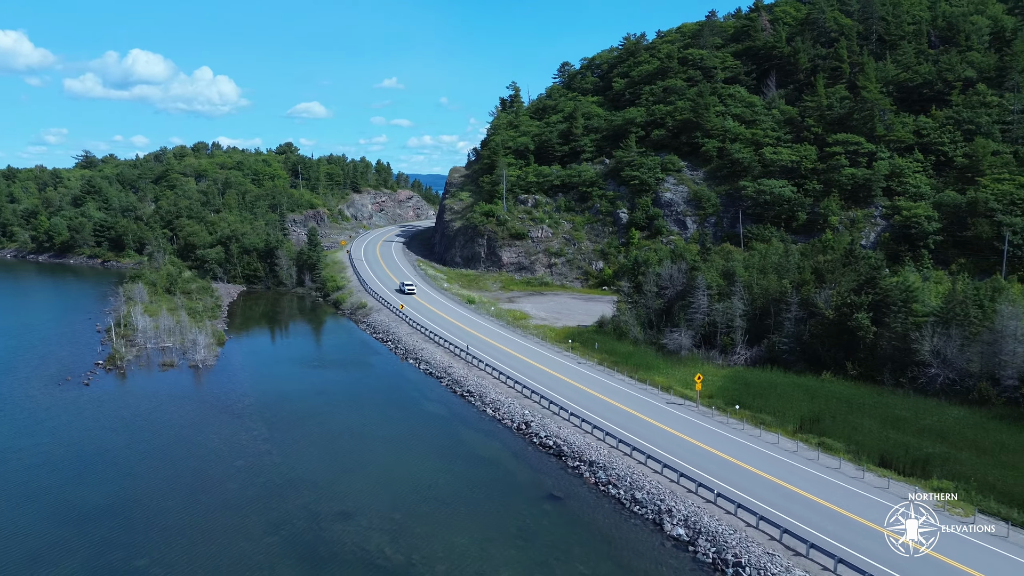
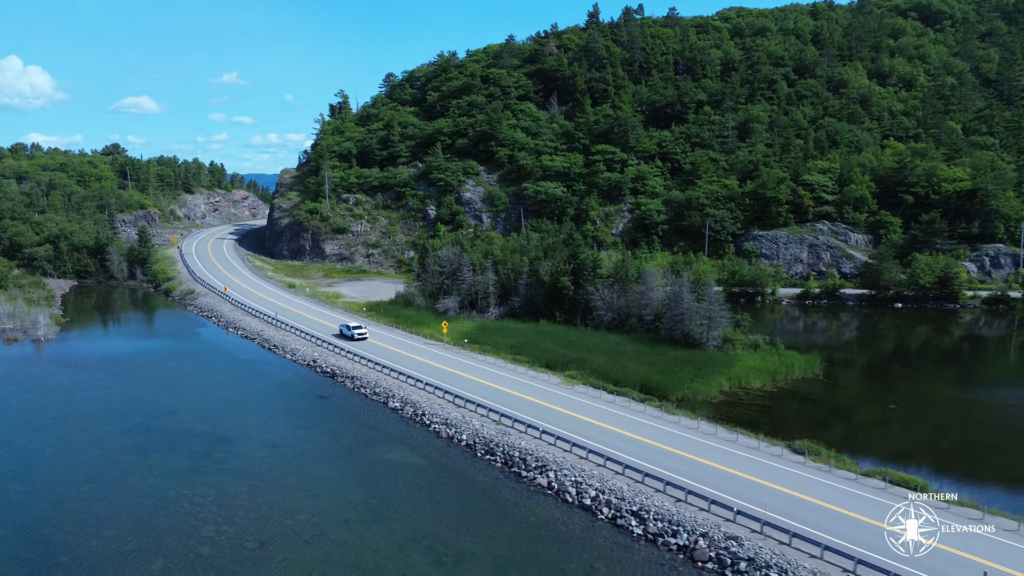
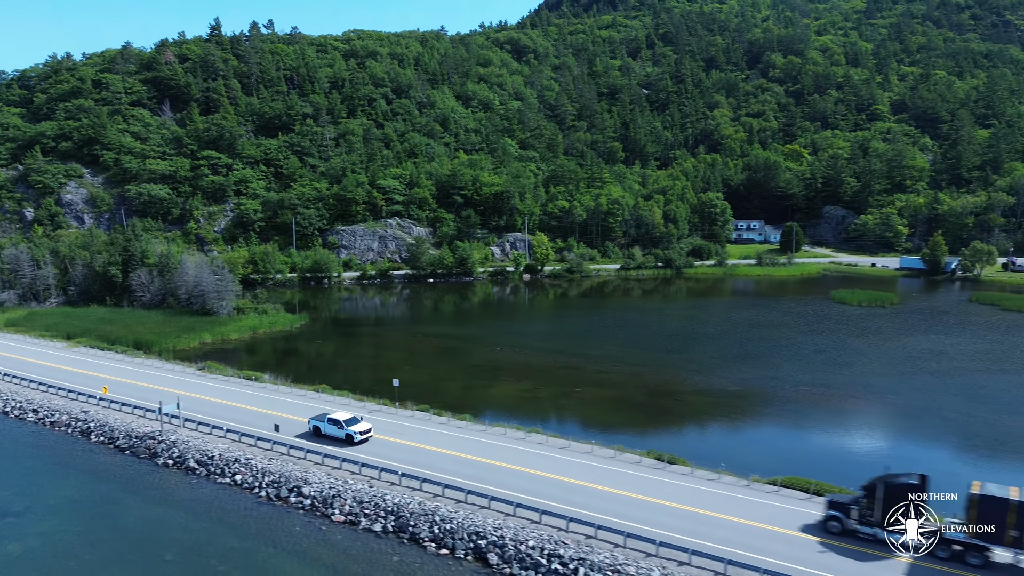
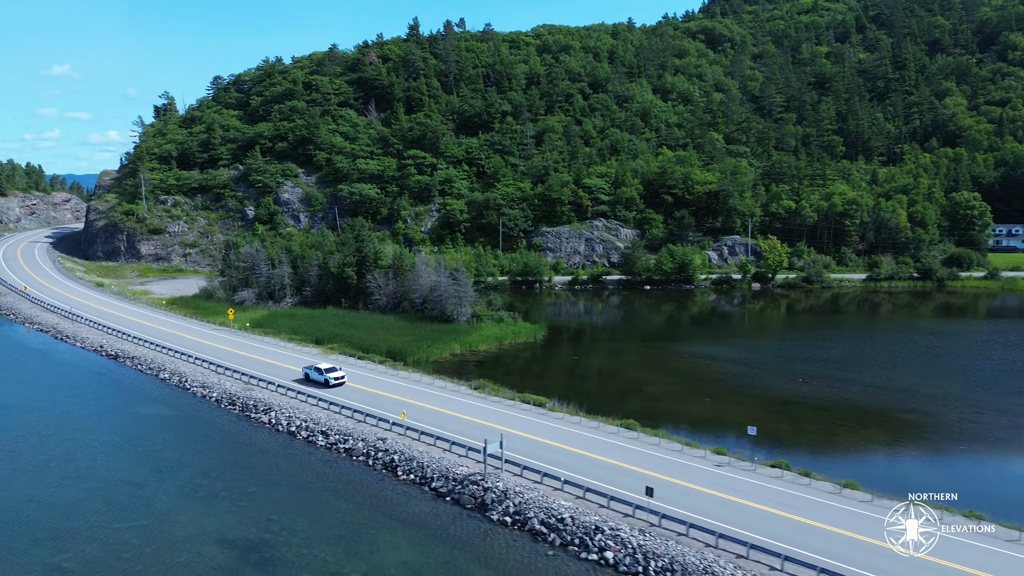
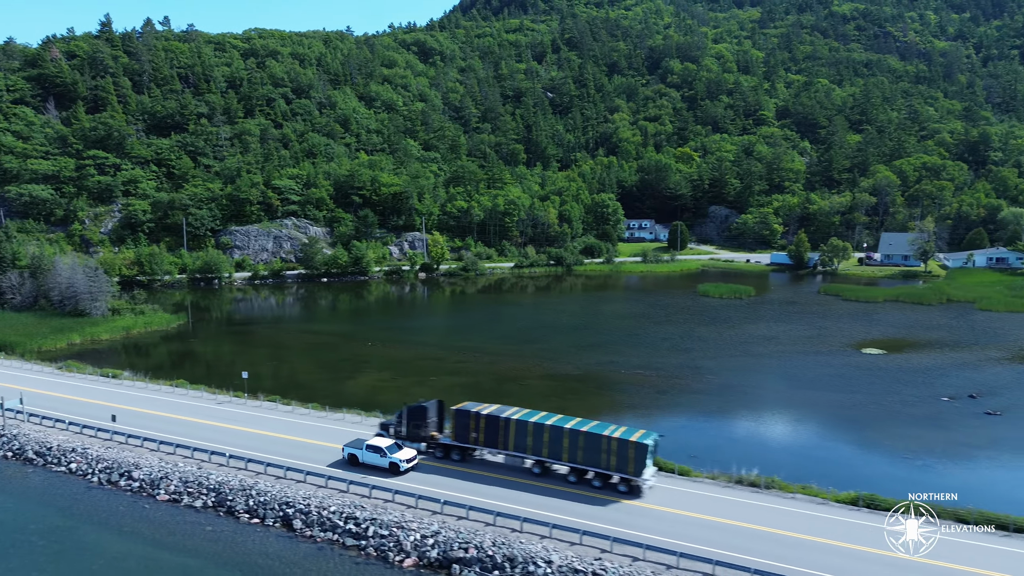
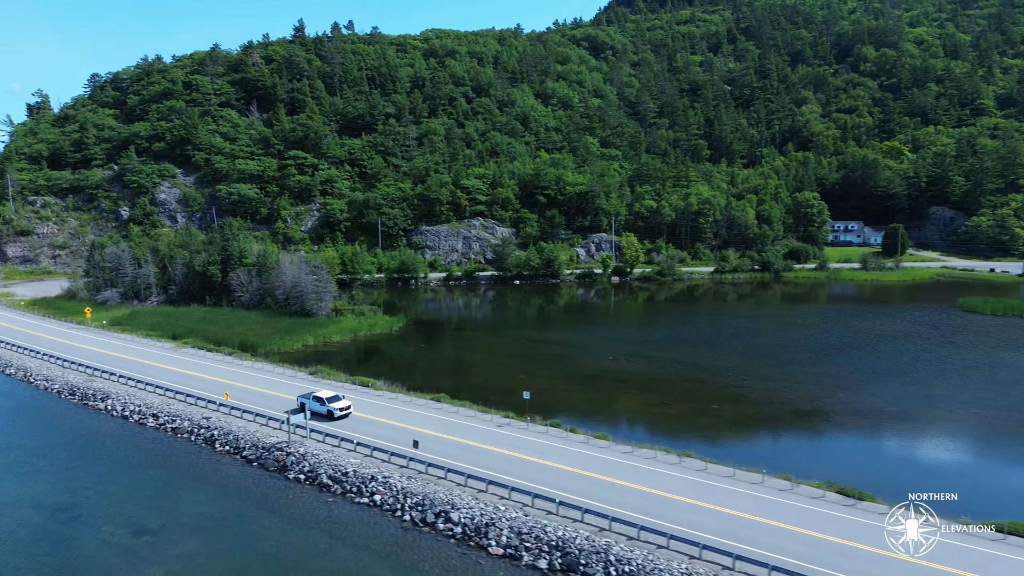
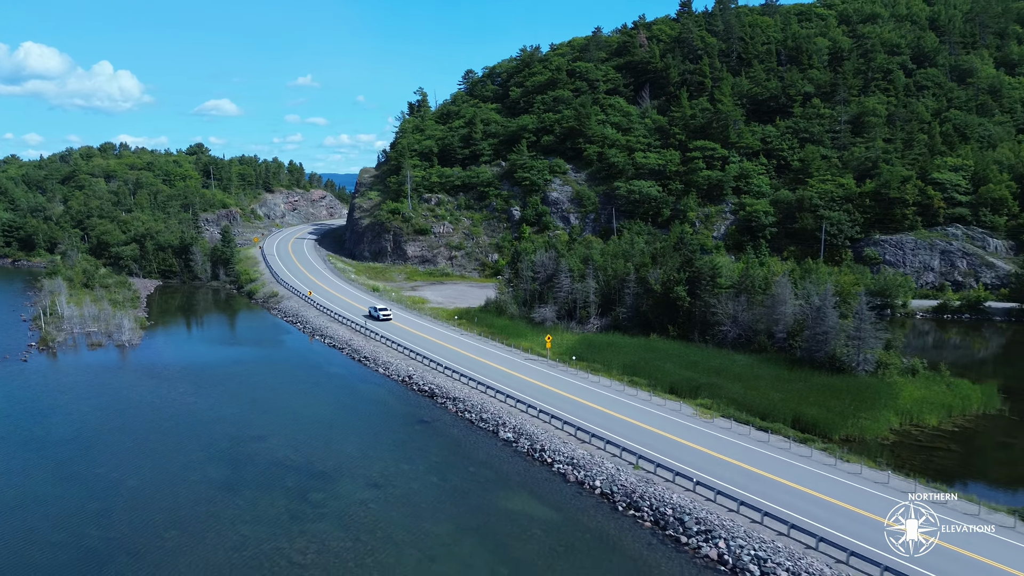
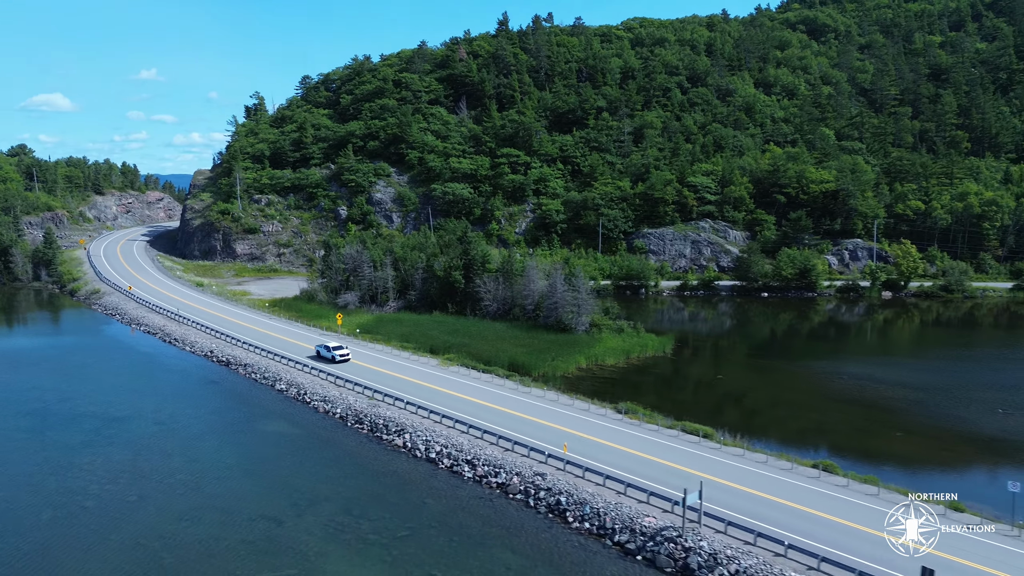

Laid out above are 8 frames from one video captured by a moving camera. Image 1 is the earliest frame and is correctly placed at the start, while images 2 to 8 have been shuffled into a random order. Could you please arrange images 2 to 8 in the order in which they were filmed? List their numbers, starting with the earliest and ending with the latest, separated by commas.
7, 2, 8, 4, 6, 3, 5
